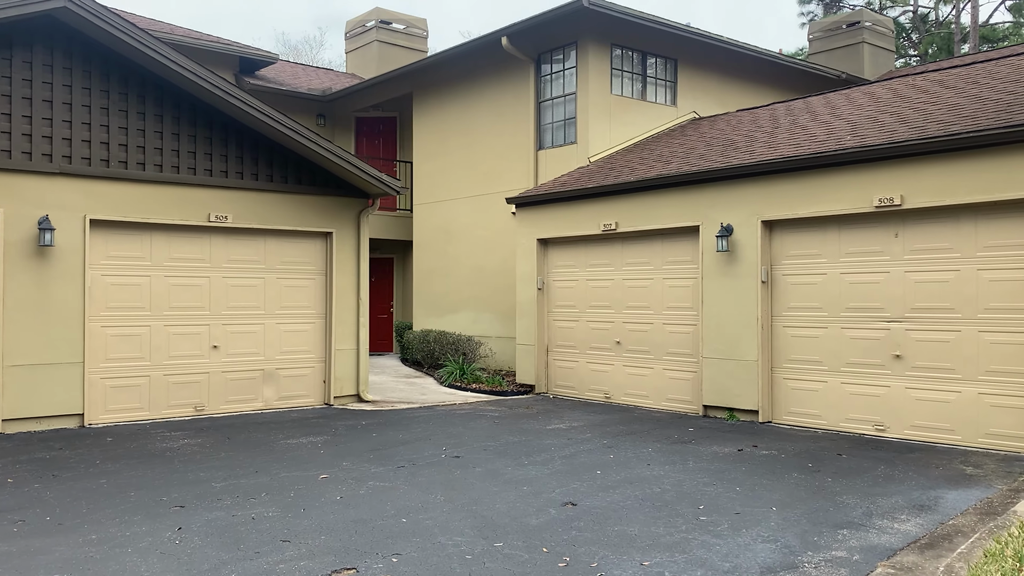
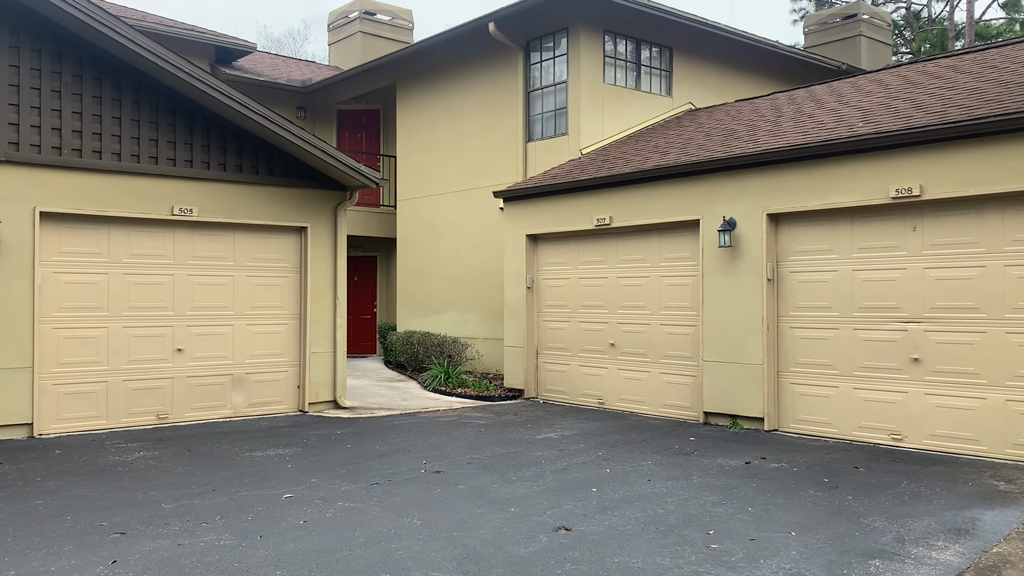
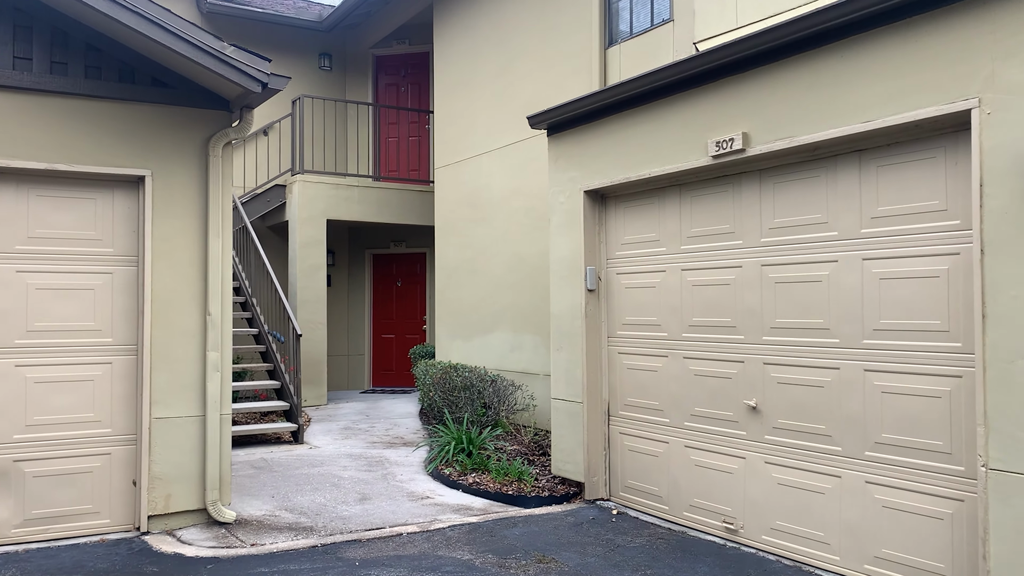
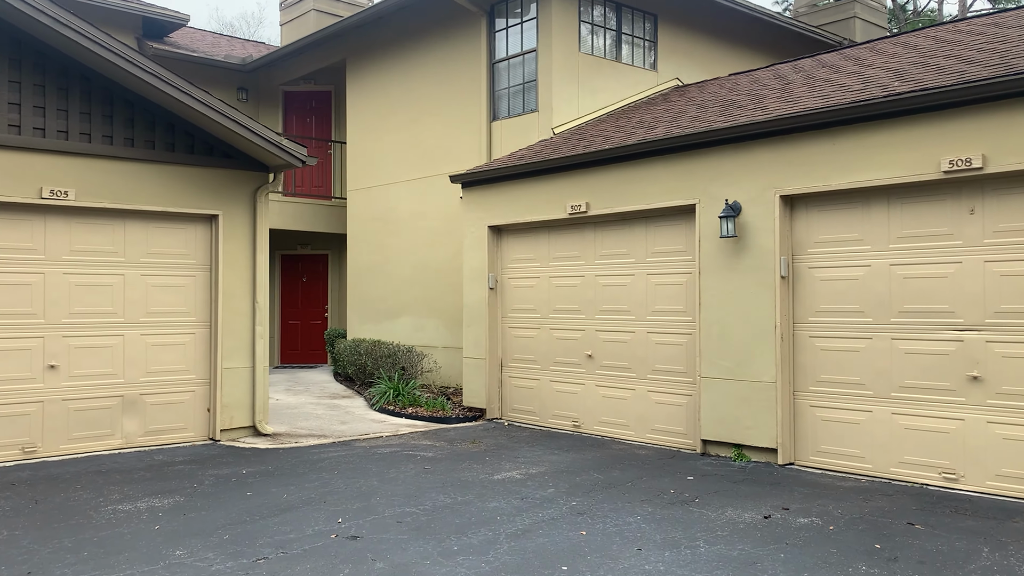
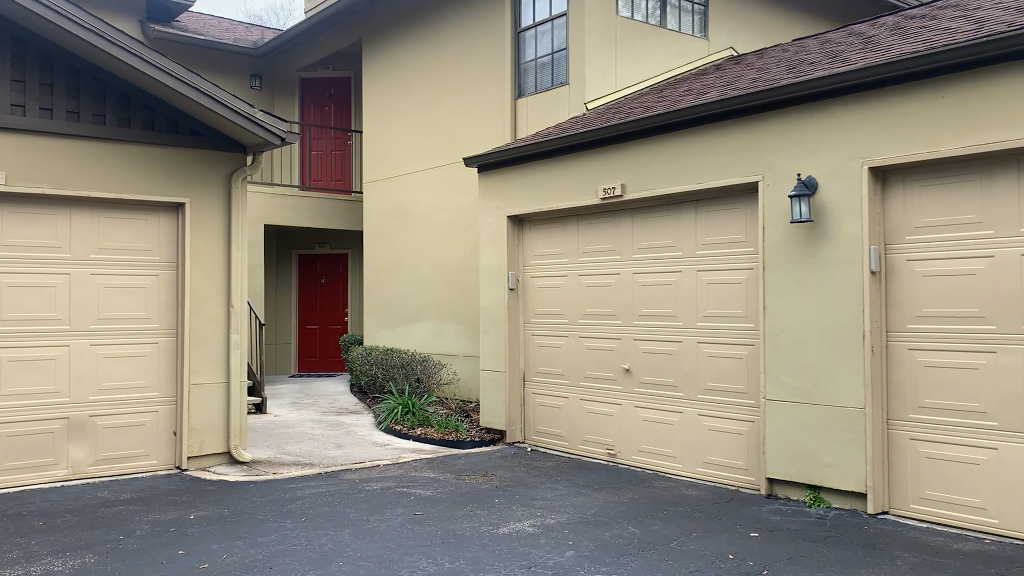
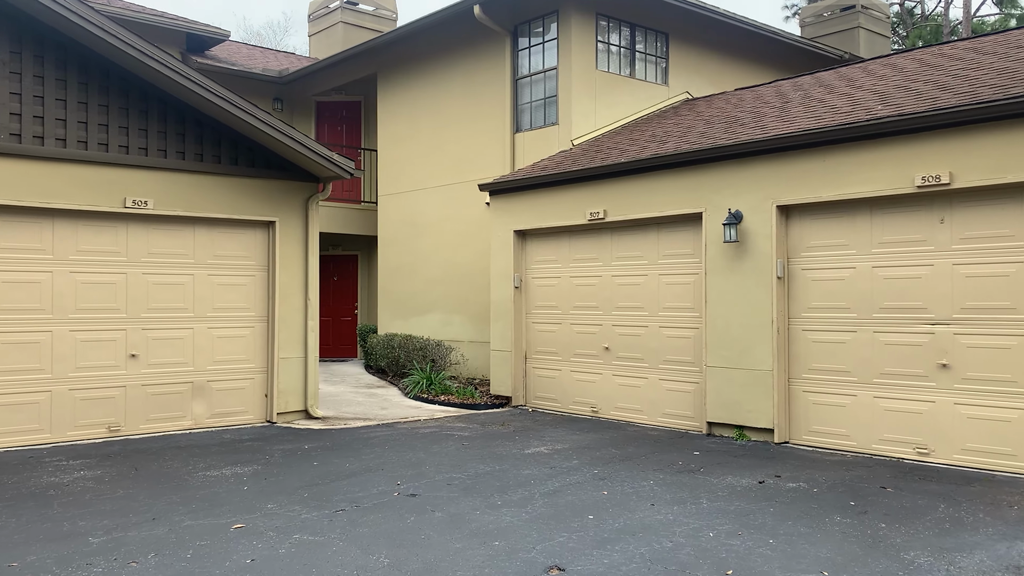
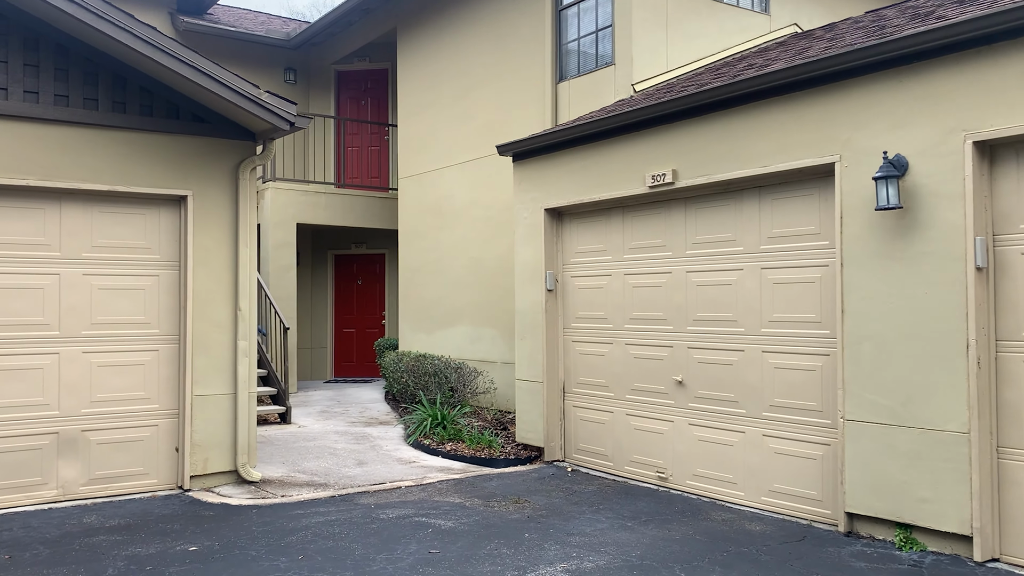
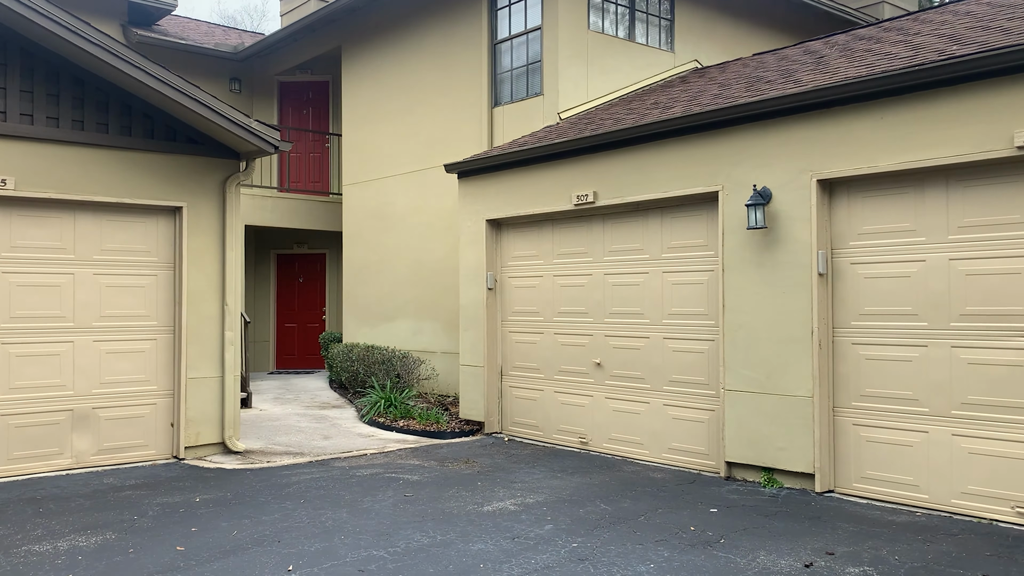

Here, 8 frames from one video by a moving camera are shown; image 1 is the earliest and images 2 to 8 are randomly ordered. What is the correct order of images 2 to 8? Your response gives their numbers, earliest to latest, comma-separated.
2, 6, 4, 8, 5, 7, 3
